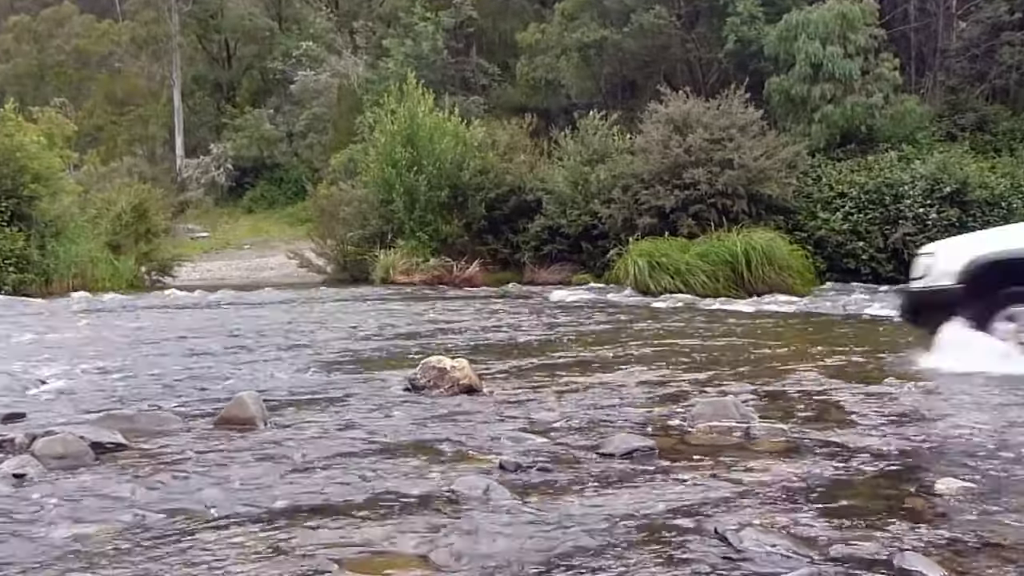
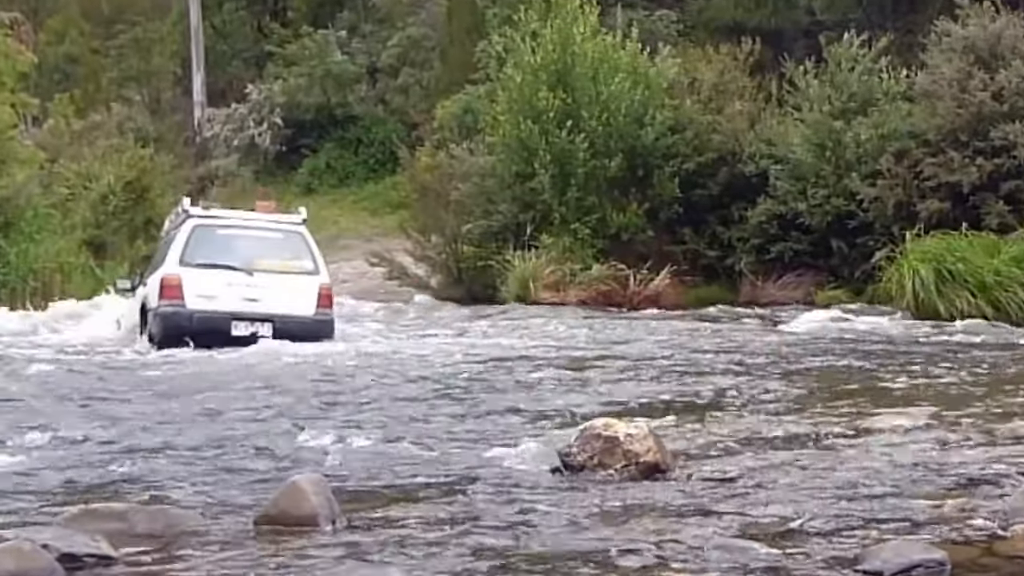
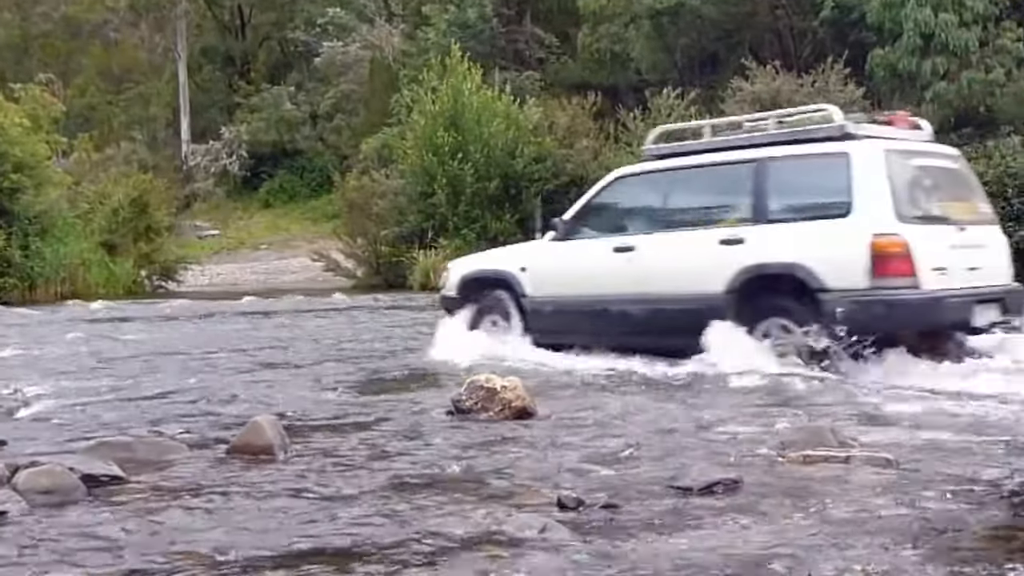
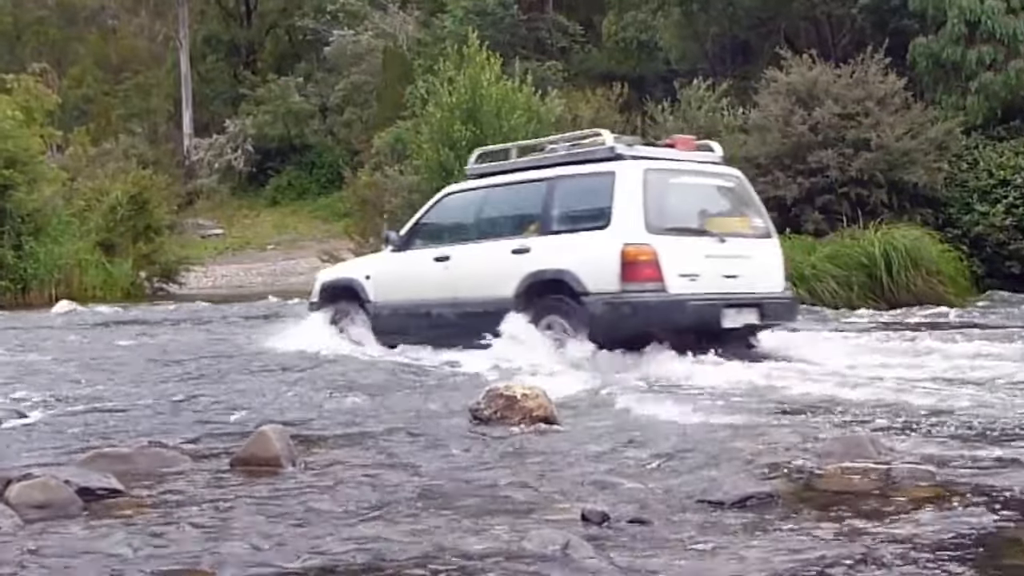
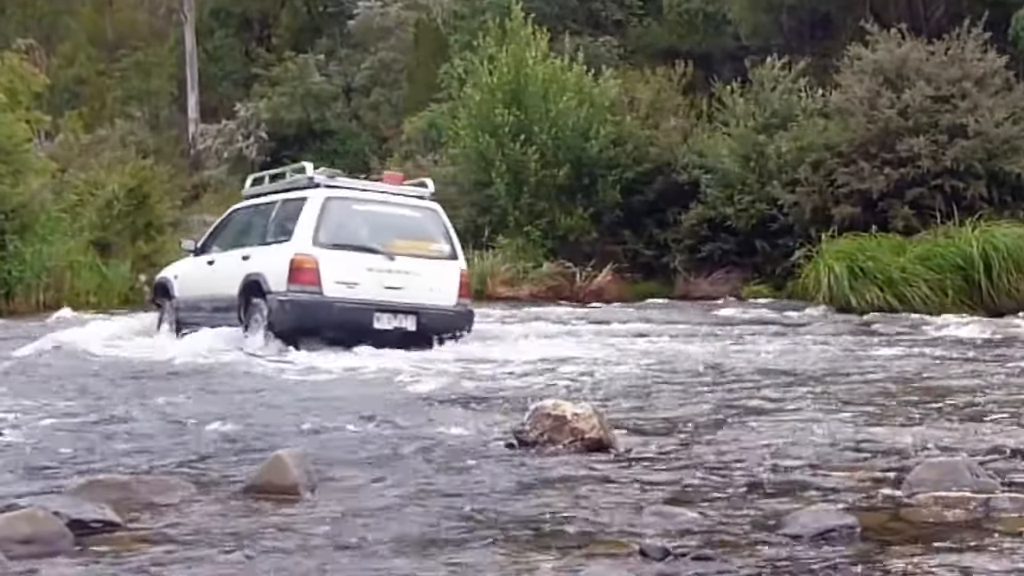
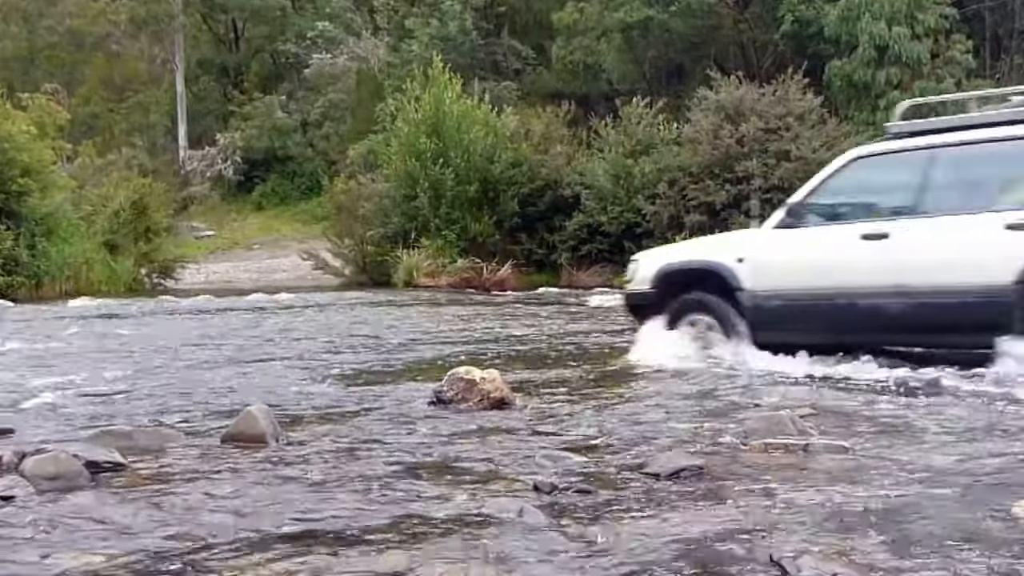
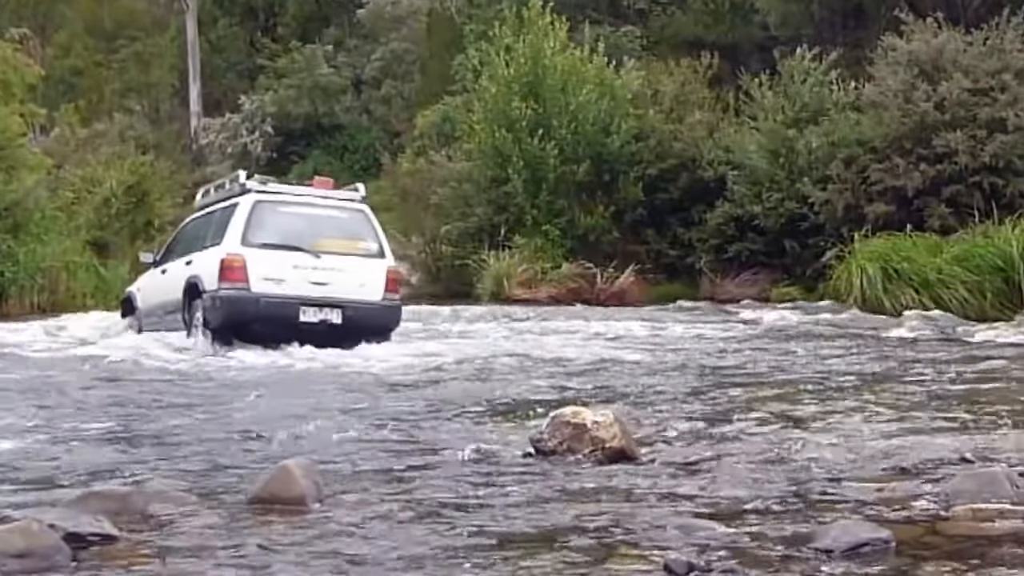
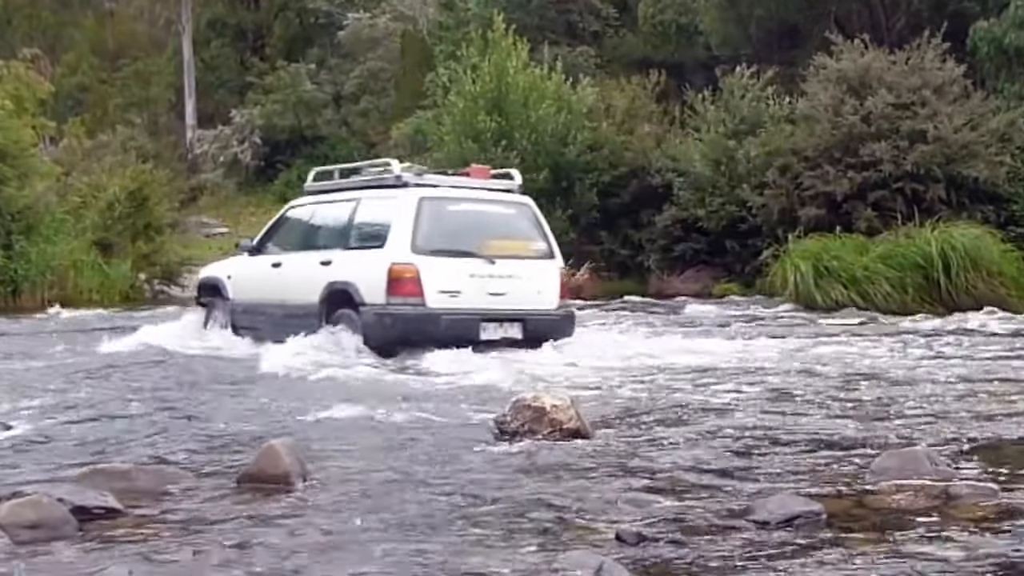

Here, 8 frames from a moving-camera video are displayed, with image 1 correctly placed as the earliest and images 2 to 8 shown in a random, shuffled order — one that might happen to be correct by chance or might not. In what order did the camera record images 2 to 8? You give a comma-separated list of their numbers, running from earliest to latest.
6, 3, 4, 8, 5, 7, 2
